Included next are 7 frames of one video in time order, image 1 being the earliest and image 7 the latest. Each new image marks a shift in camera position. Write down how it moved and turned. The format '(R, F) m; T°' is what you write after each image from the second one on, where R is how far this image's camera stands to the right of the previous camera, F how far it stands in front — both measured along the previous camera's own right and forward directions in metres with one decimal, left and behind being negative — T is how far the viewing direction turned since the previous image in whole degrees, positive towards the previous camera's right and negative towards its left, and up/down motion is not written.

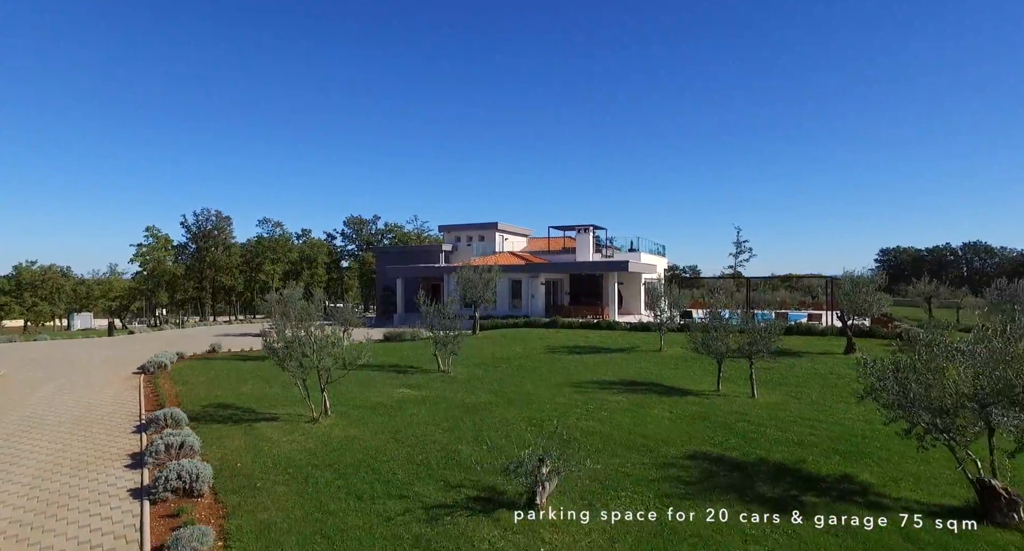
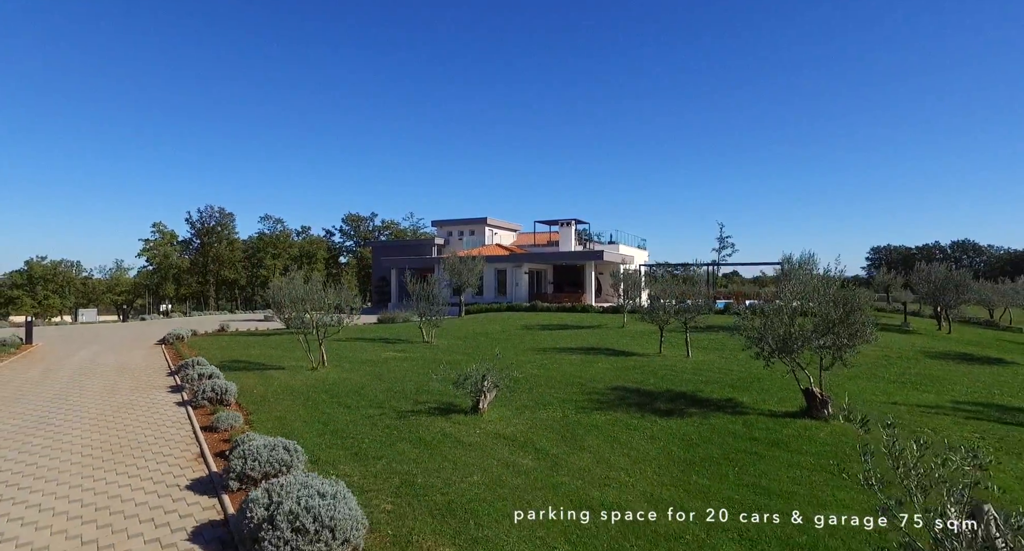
(+0.9, -2.8) m; 0°
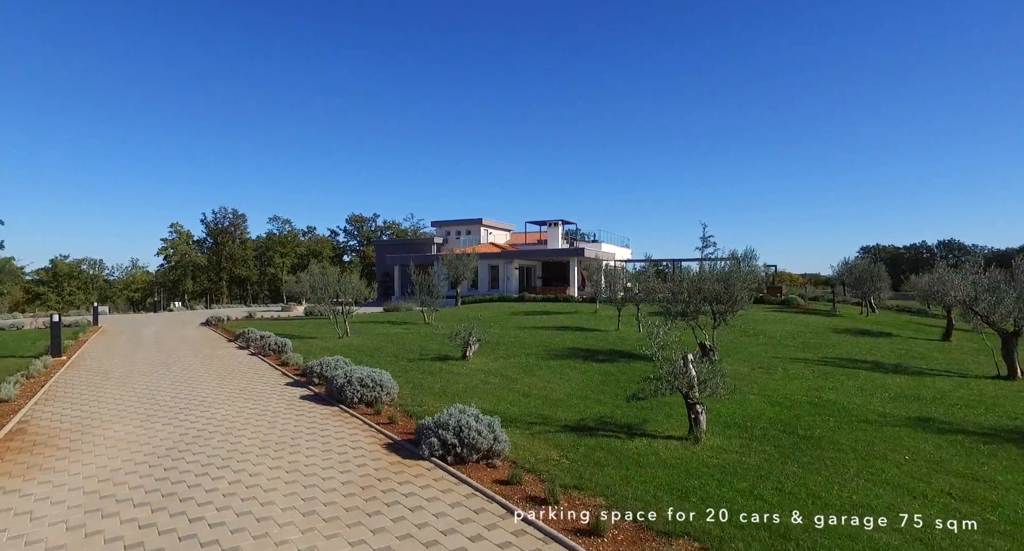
(+0.5, -4.4) m; 0°
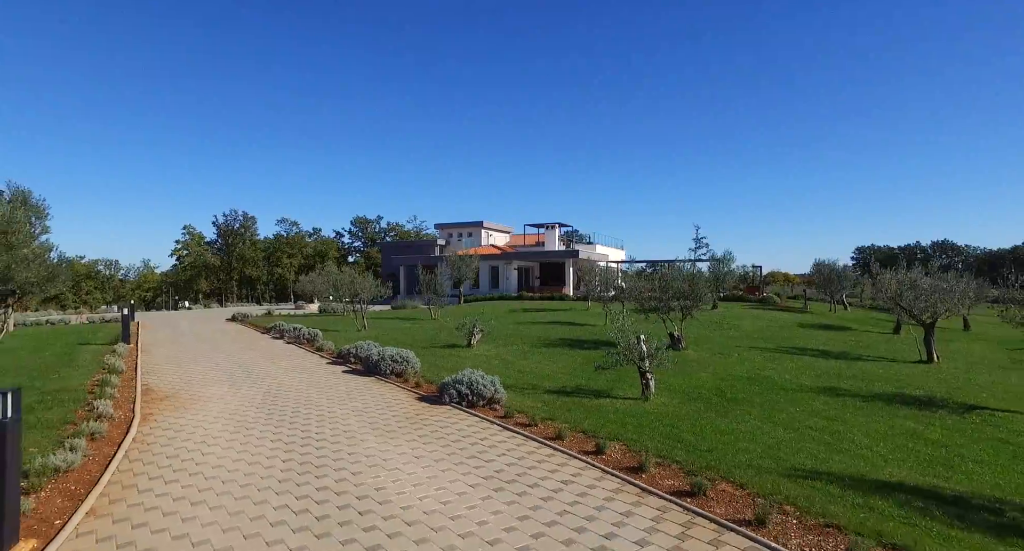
(+0.1, -2.7) m; 0°
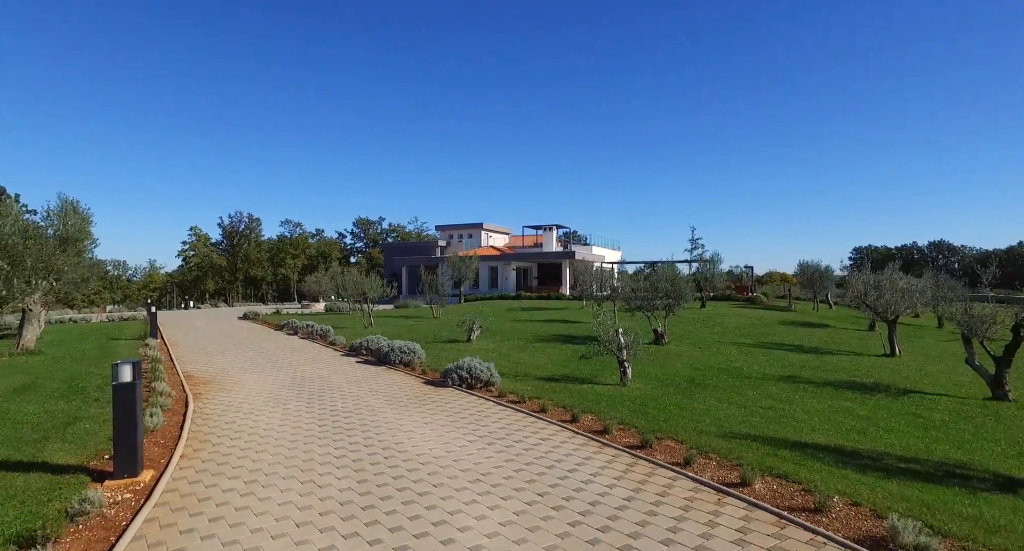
(+0.1, -1.5) m; 0°
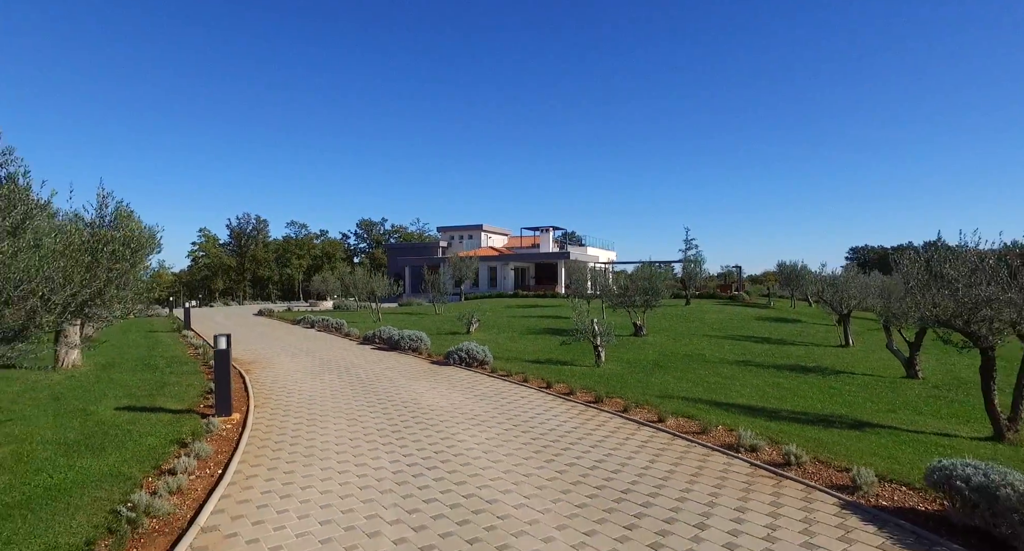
(+0.2, -2.3) m; 0°
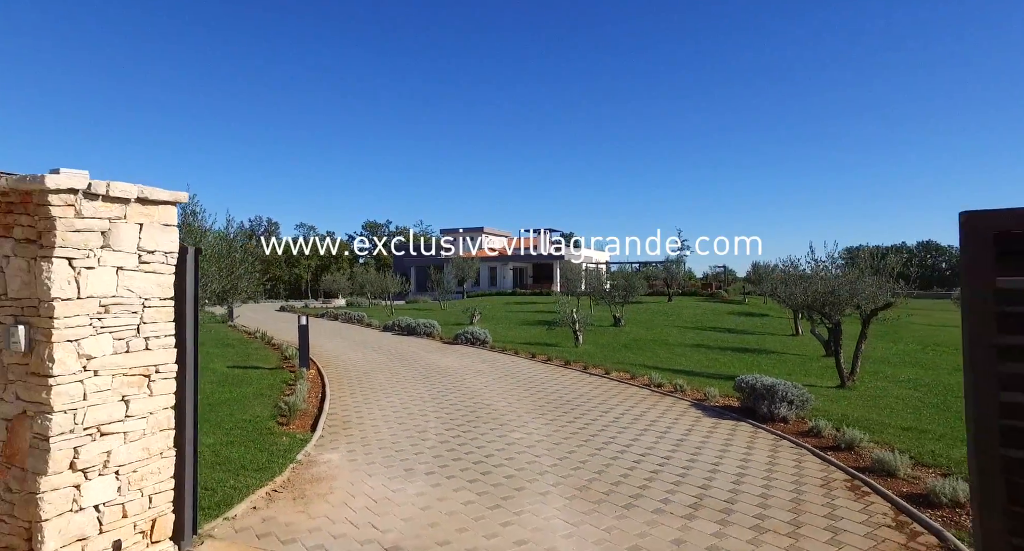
(+0.1, -3.4) m; 0°
